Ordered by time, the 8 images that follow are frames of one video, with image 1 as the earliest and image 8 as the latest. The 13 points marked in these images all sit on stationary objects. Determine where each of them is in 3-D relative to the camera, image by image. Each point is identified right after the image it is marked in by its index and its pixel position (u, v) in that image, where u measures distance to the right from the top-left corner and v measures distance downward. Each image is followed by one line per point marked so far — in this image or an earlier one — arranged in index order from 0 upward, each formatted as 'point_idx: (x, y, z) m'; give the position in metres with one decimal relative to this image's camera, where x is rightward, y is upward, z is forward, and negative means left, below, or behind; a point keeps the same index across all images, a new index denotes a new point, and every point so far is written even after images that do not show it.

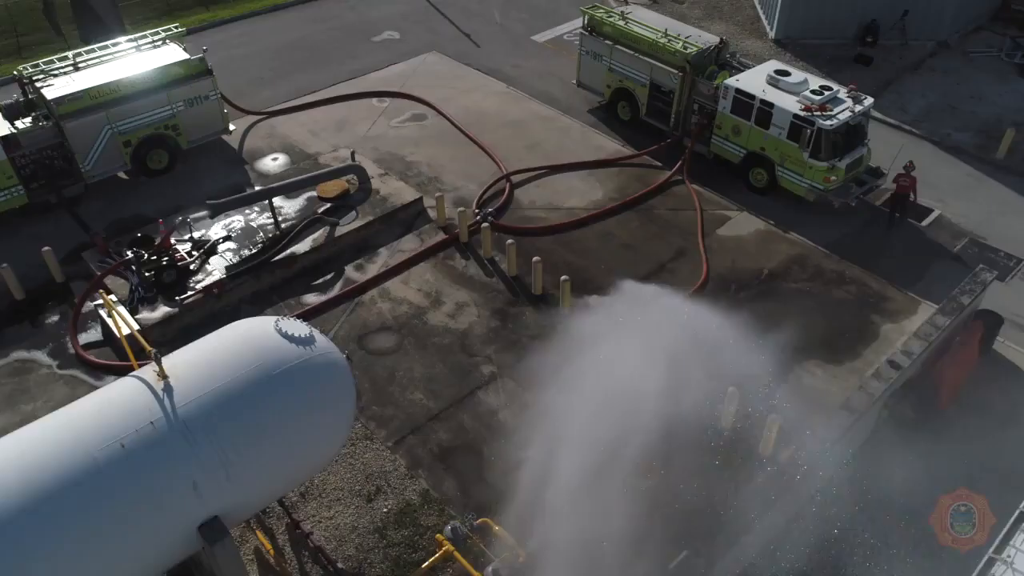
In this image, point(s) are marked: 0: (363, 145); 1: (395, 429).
0: (-3.1, +3.0, +17.1) m
1: (-1.6, -2.0, +11.5) m
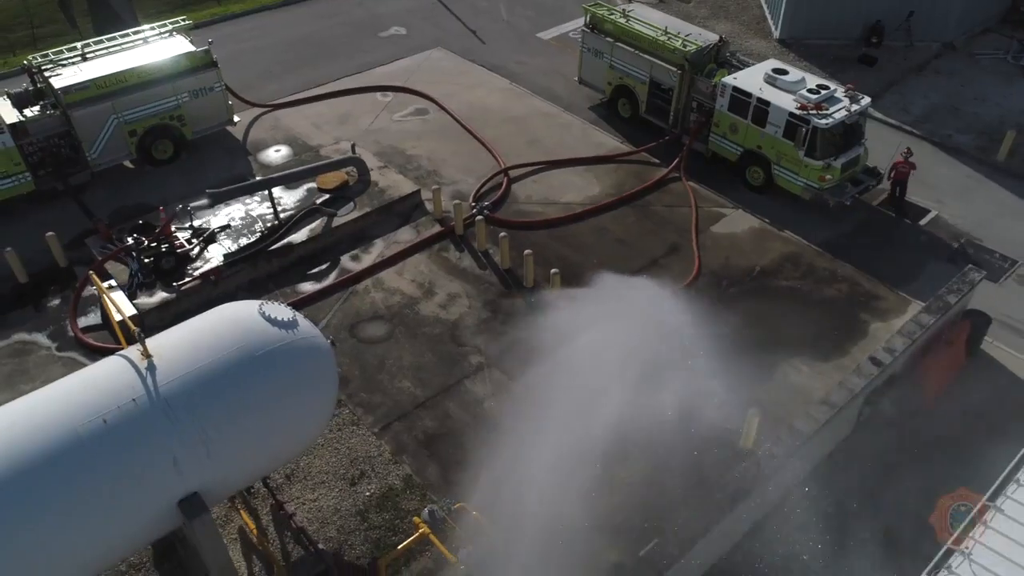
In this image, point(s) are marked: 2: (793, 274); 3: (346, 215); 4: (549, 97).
0: (-3.1, +3.2, +17.3) m
1: (-1.9, -1.8, +11.7) m
2: (+4.8, +0.2, +14.0) m
3: (-3.0, +1.3, +14.9) m
4: (+0.8, +4.4, +18.9) m
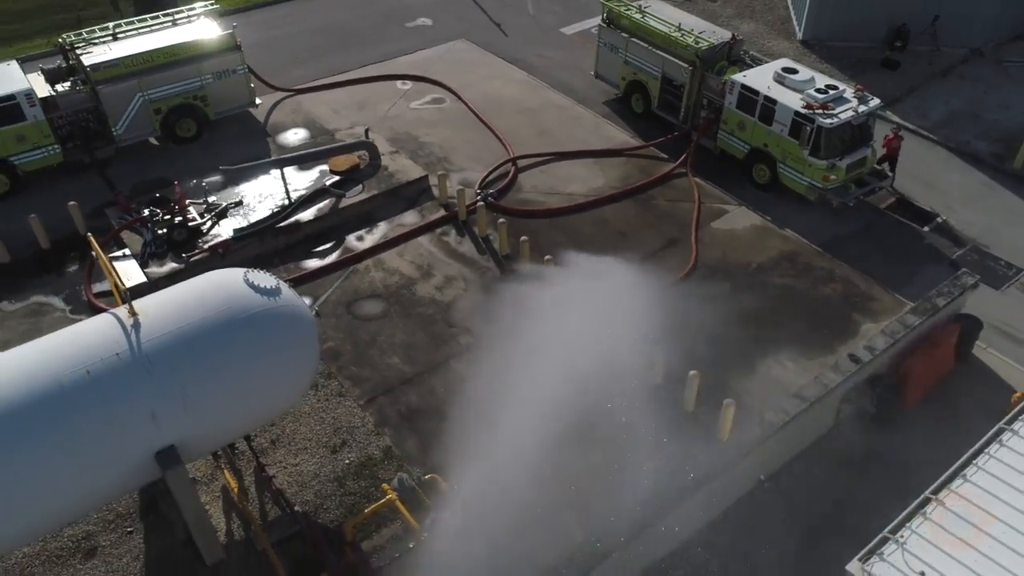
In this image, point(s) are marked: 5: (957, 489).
0: (-2.8, +3.5, +17.8) m
1: (-2.1, -1.5, +12.1) m
2: (+4.7, +0.3, +14.0) m
3: (-3.0, +1.7, +15.4) m
4: (+1.2, +4.6, +19.1) m
5: (+4.1, -1.9, +7.7) m
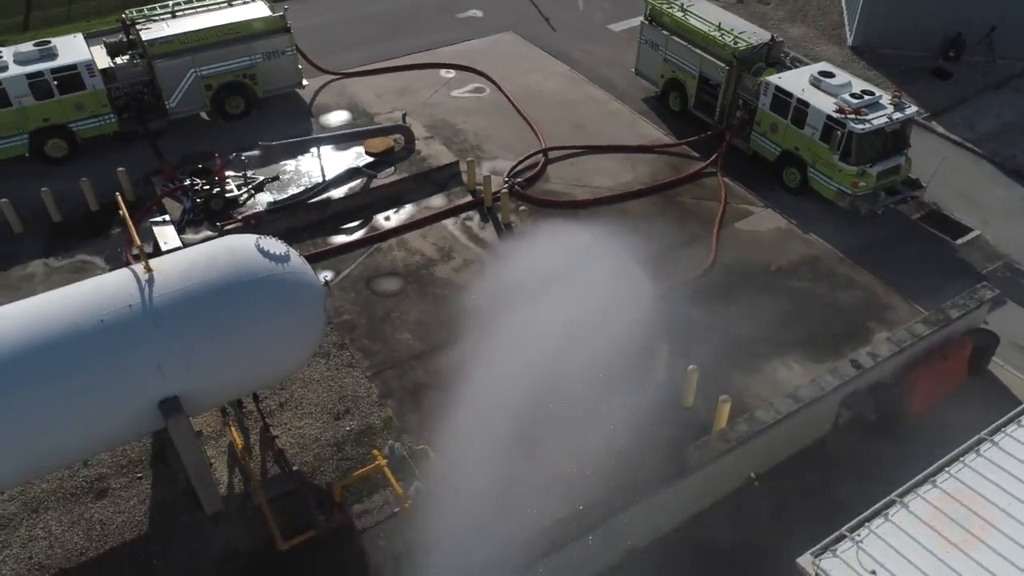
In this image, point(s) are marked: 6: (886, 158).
0: (-2.0, +3.9, +18.2) m
1: (-2.1, -1.1, +12.5) m
2: (+5.0, +0.2, +13.9) m
3: (-2.4, +2.1, +15.8) m
4: (+2.2, +4.7, +19.2) m
5: (+3.8, -1.9, +7.7) m
6: (+6.6, +2.3, +14.6) m
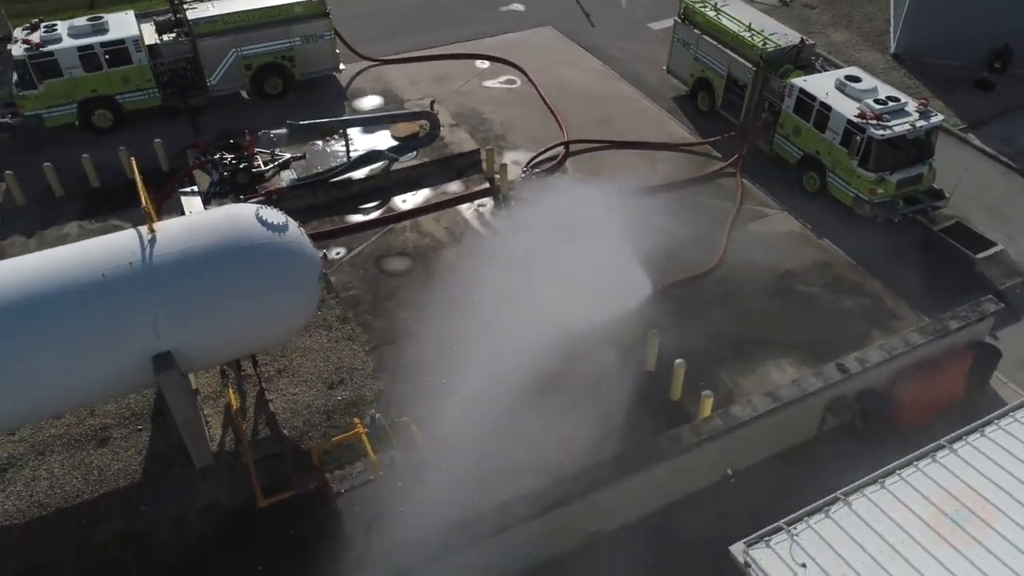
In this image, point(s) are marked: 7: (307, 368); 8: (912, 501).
0: (-1.4, +4.3, +18.5) m
1: (-2.1, -0.8, +12.9) m
2: (+5.1, +0.1, +13.8) m
3: (-2.1, +2.5, +16.2) m
4: (+2.9, +4.8, +19.2) m
5: (+3.3, -1.9, +7.6) m
6: (+6.9, +2.1, +14.3) m
7: (-3.1, -1.2, +12.3) m
8: (+3.6, -1.9, +7.5) m
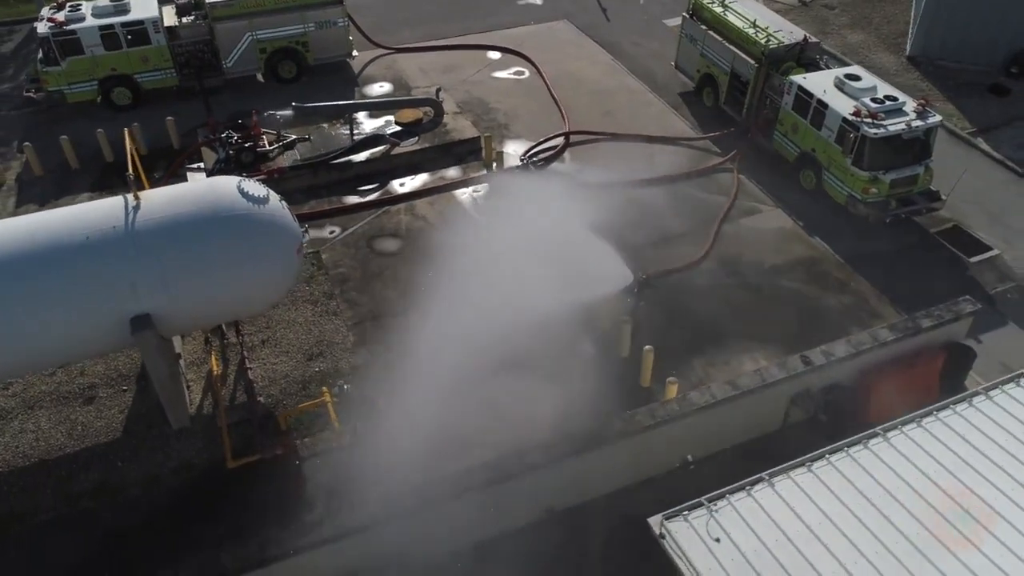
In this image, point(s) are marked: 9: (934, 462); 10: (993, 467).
0: (-1.2, +4.6, +18.8) m
1: (-2.5, -0.4, +13.2) m
2: (+4.8, +0.2, +13.7) m
3: (-2.1, +2.8, +16.5) m
4: (+3.1, +4.9, +19.3) m
5: (+2.7, -1.8, +7.7) m
6: (+6.7, +2.1, +14.2) m
7: (-3.4, -0.8, +12.7) m
8: (+3.0, -1.8, +7.6) m
9: (+3.9, -1.6, +7.7) m
10: (+4.4, -1.7, +7.6) m
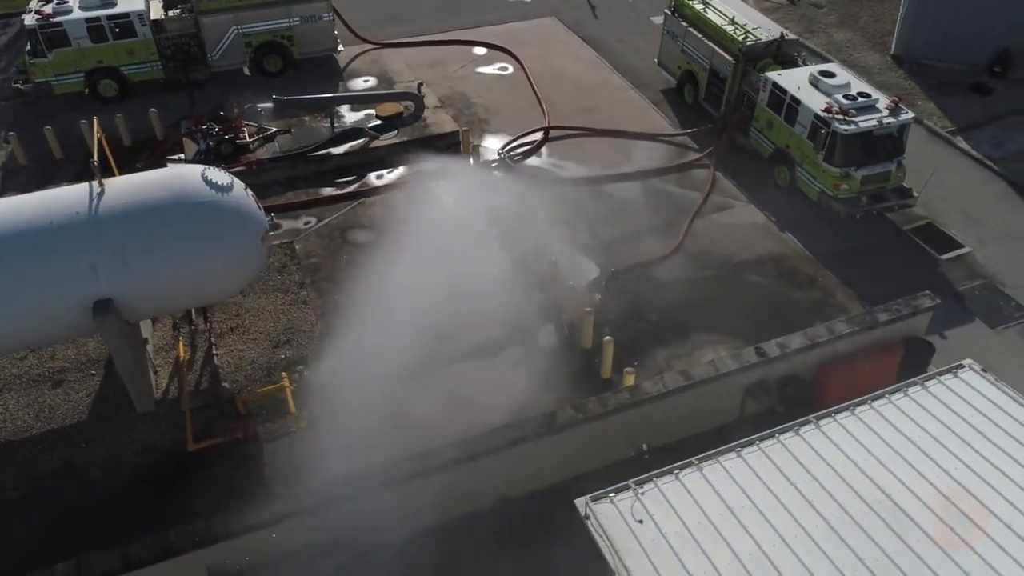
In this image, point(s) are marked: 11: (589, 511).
0: (-1.6, +4.7, +18.9) m
1: (-3.0, -0.2, +13.3) m
2: (+4.3, +0.3, +13.8) m
3: (-2.5, +3.0, +16.6) m
4: (+2.7, +5.0, +19.3) m
5: (+2.0, -1.6, +7.7) m
6: (+6.2, +2.2, +14.2) m
7: (-4.0, -0.6, +12.8) m
8: (+2.3, -1.7, +7.6) m
9: (+3.3, -1.5, +7.7) m
10: (+3.8, -1.6, +7.7) m
11: (+0.7, -2.0, +7.3) m
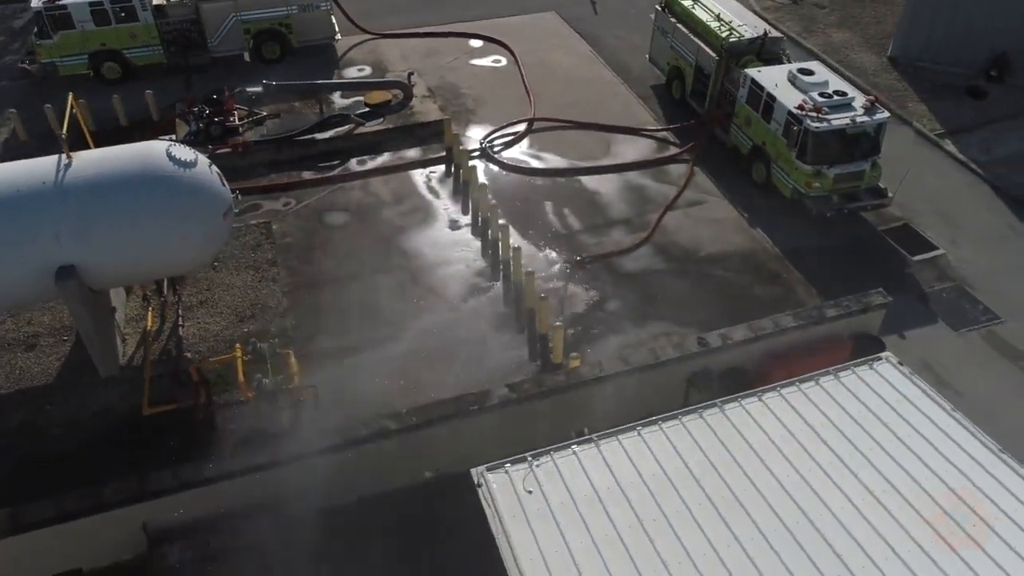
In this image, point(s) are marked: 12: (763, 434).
0: (-1.8, +5.0, +19.2) m
1: (-3.6, +0.1, +13.7) m
2: (+3.7, +0.4, +13.8) m
3: (-2.9, +3.3, +17.0) m
4: (+2.6, +5.1, +19.4) m
5: (+1.1, -1.5, +7.9) m
6: (+5.7, +2.2, +14.1) m
7: (-4.6, -0.2, +13.2) m
8: (+1.4, -1.5, +7.7) m
9: (+2.4, -1.4, +7.8) m
10: (+2.9, -1.4, +7.7) m
11: (-0.2, -1.8, +7.5) m
12: (+2.4, -1.4, +7.8) m
